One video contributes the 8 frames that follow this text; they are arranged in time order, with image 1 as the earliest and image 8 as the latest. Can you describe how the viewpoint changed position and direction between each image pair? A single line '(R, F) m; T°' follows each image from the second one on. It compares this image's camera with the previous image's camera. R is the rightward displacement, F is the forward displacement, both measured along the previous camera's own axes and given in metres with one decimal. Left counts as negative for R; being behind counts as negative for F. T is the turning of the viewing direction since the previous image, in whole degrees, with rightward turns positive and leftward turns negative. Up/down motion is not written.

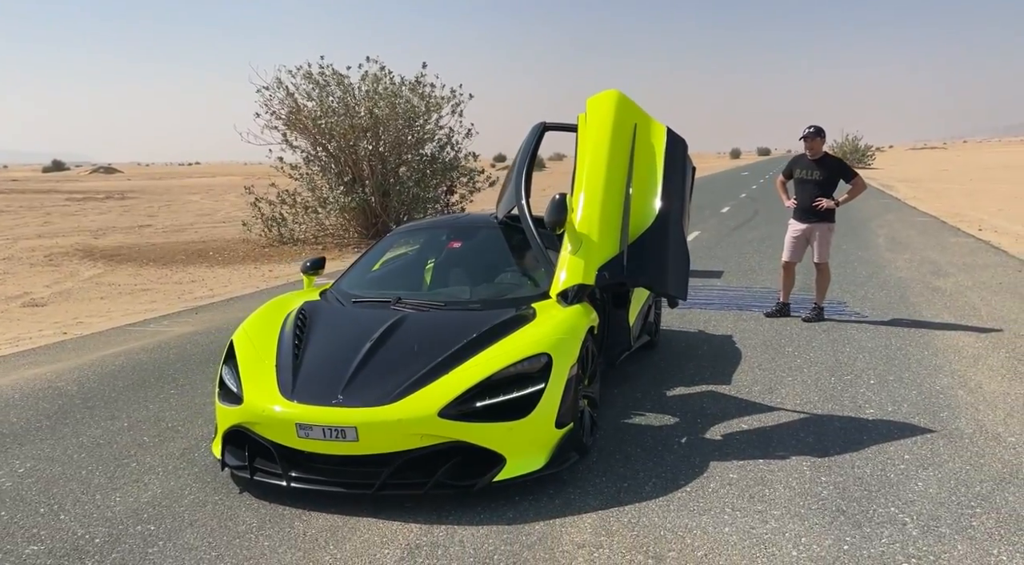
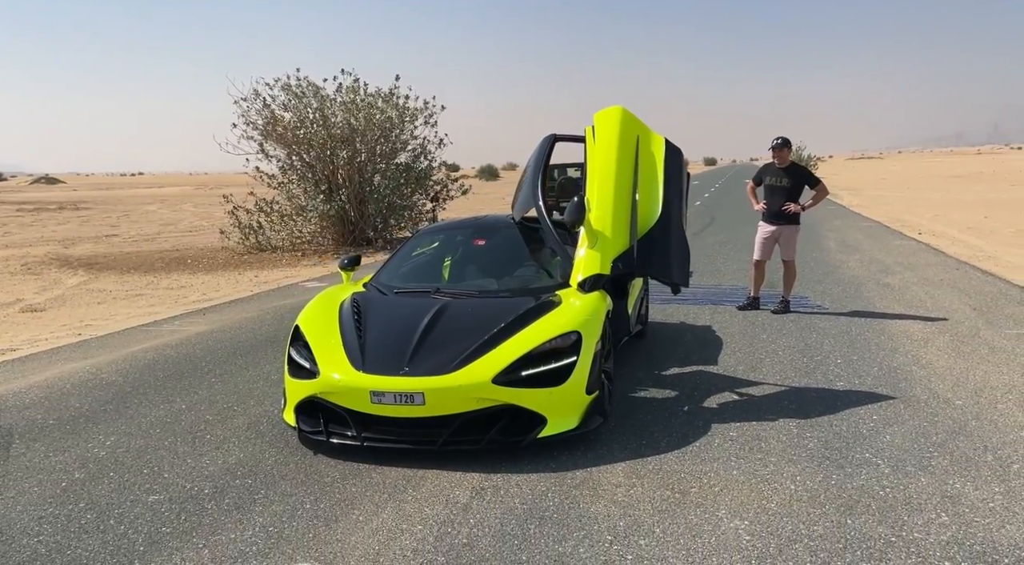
(-0.5, -0.6) m; +3°
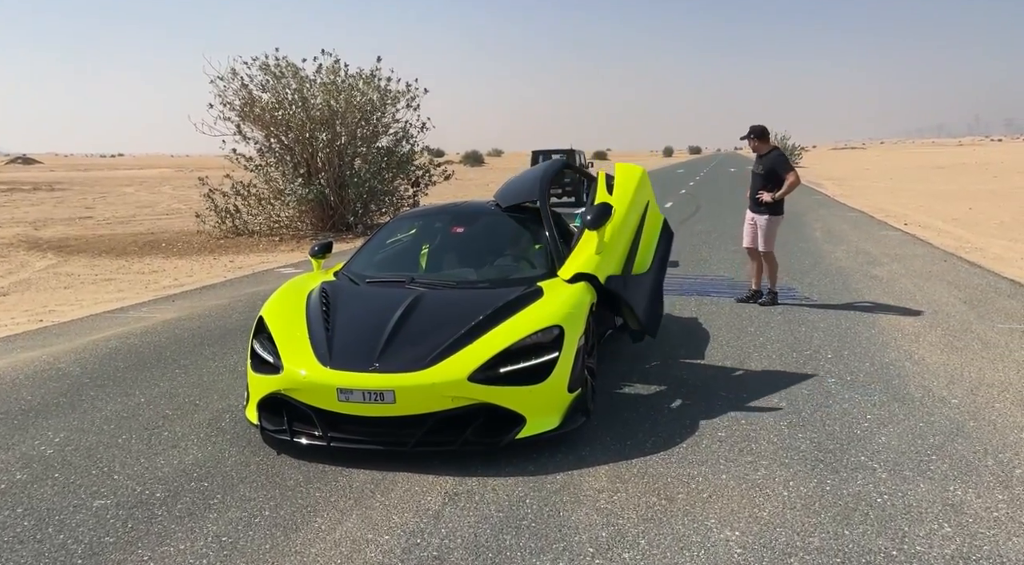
(0.0, +0.3) m; +1°
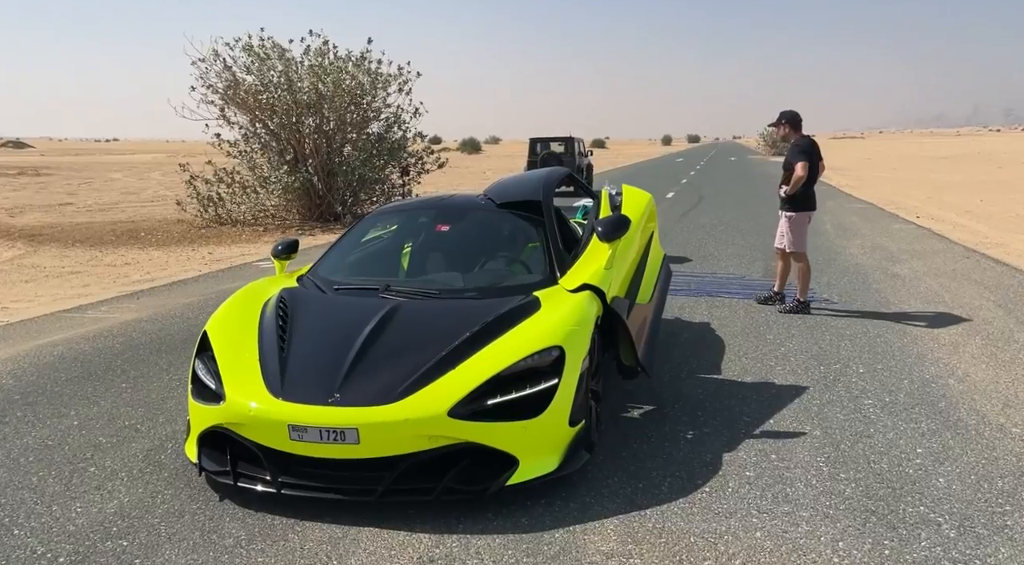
(0.0, +0.7) m; 0°
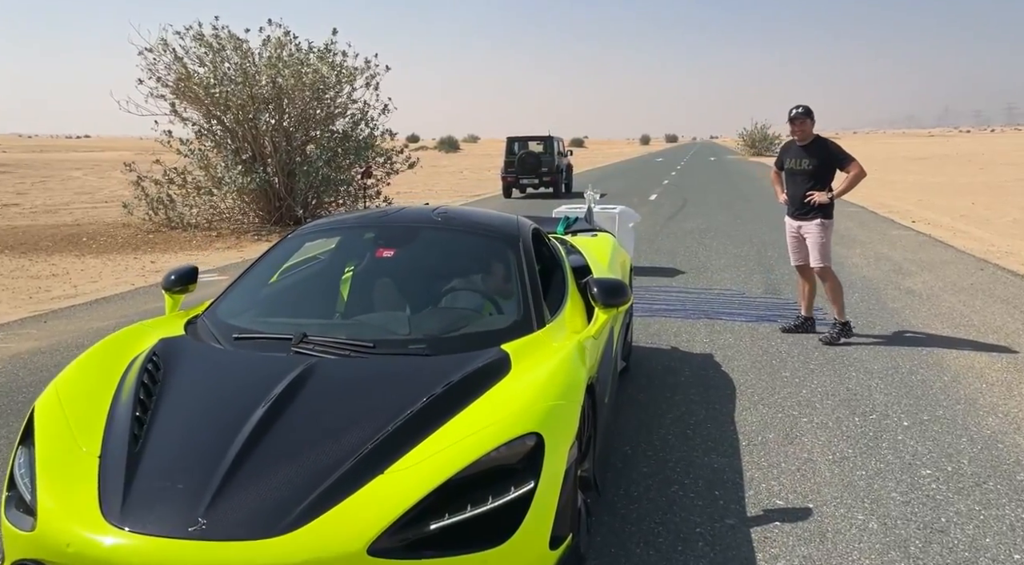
(+0.1, +1.0) m; +2°
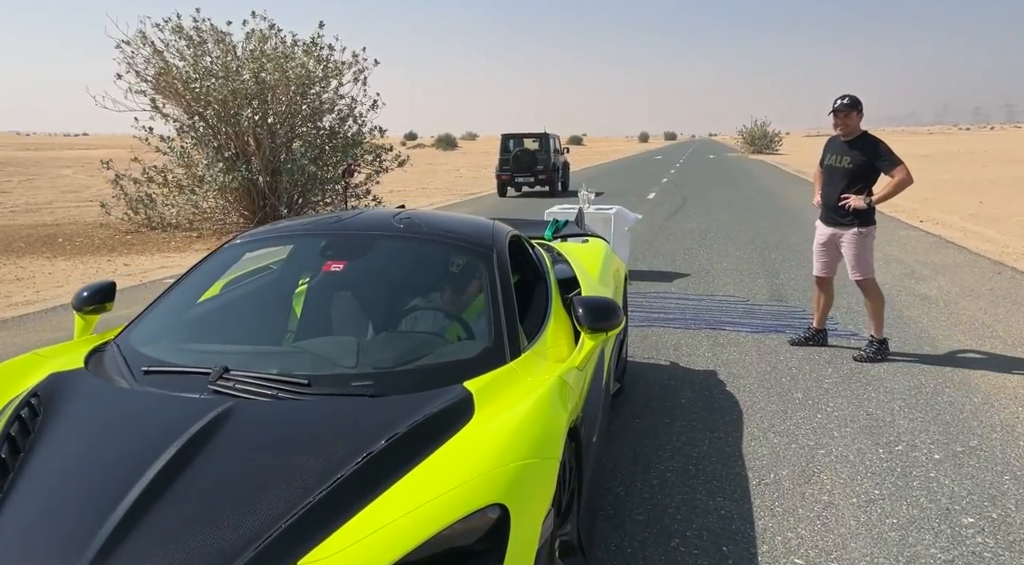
(+0.1, +0.5) m; 0°
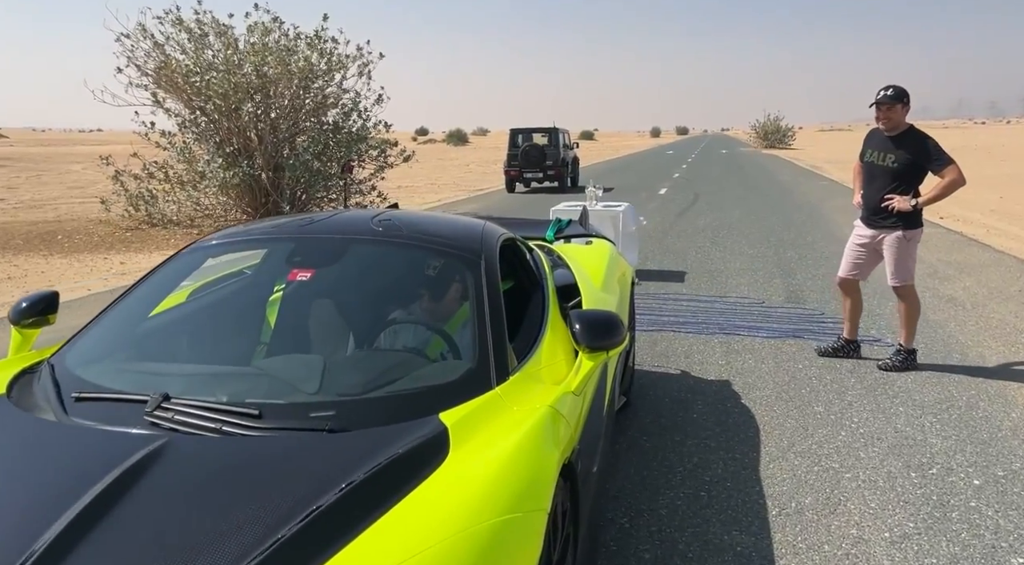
(+0.1, +0.3) m; -1°
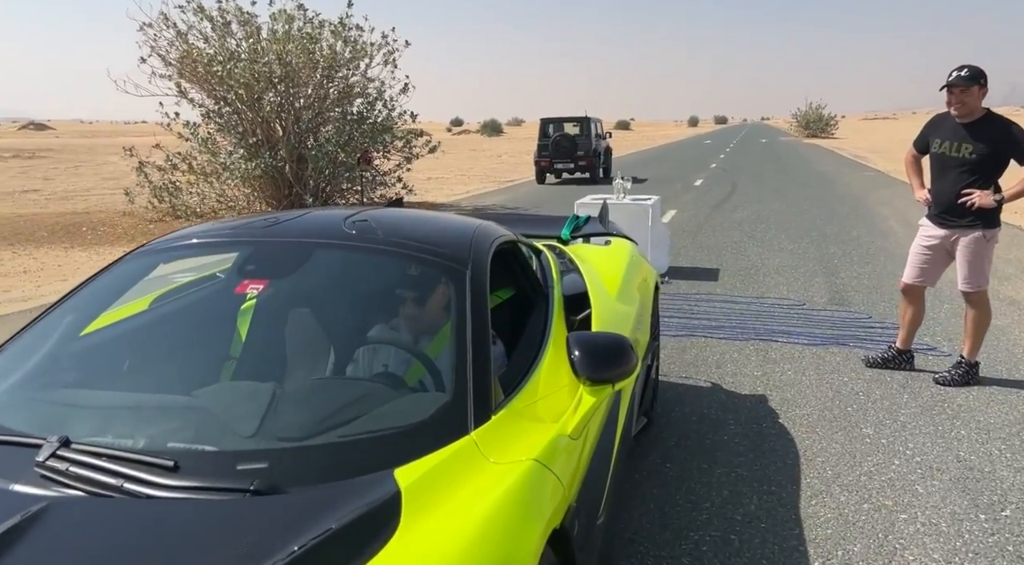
(+0.1, +0.4) m; -3°
